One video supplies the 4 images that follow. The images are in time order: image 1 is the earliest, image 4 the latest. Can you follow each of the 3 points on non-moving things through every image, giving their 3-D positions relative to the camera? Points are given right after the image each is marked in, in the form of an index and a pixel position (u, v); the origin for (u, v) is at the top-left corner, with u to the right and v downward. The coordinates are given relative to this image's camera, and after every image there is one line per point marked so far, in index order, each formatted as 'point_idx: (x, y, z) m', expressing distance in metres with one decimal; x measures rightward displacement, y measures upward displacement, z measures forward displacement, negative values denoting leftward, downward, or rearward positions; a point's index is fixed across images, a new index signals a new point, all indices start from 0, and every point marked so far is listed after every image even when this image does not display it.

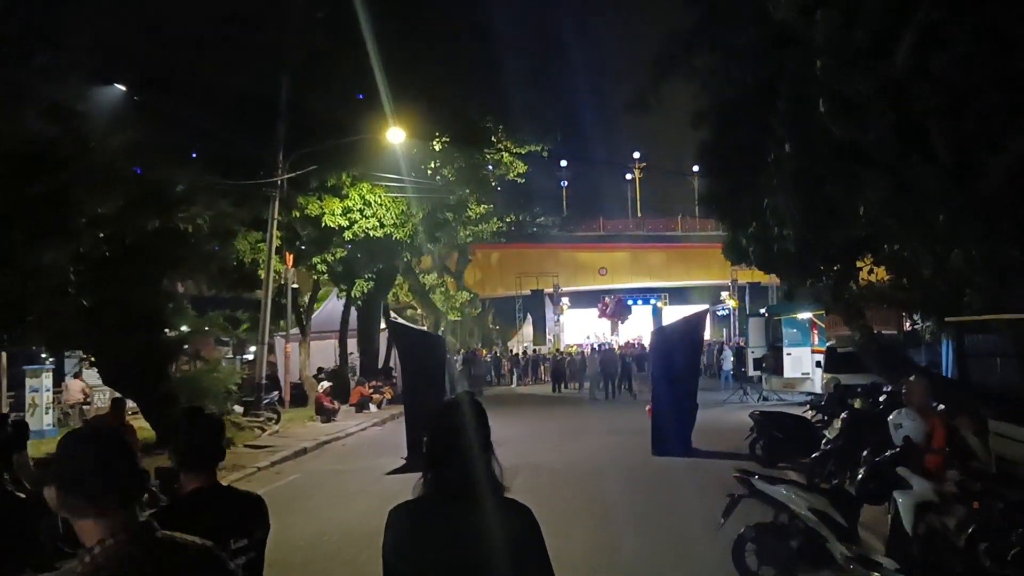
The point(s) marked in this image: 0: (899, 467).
0: (+3.0, -1.4, +7.6) m
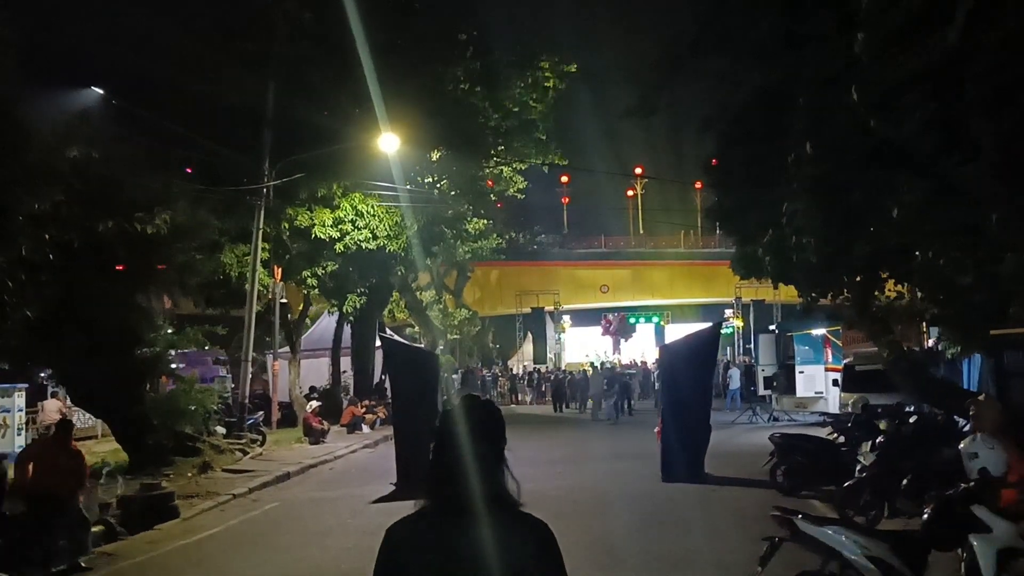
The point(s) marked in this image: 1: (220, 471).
0: (+3.0, -1.4, +6.3) m
1: (-5.2, -3.2, +17.2) m
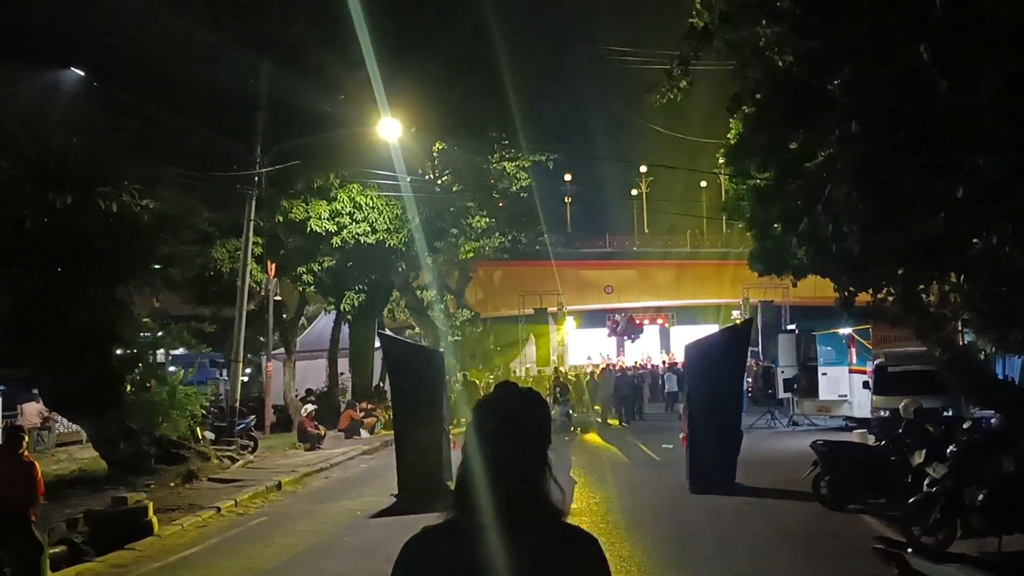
0: (+3.2, -1.3, +5.0) m
1: (-5.0, -3.1, +15.8) m
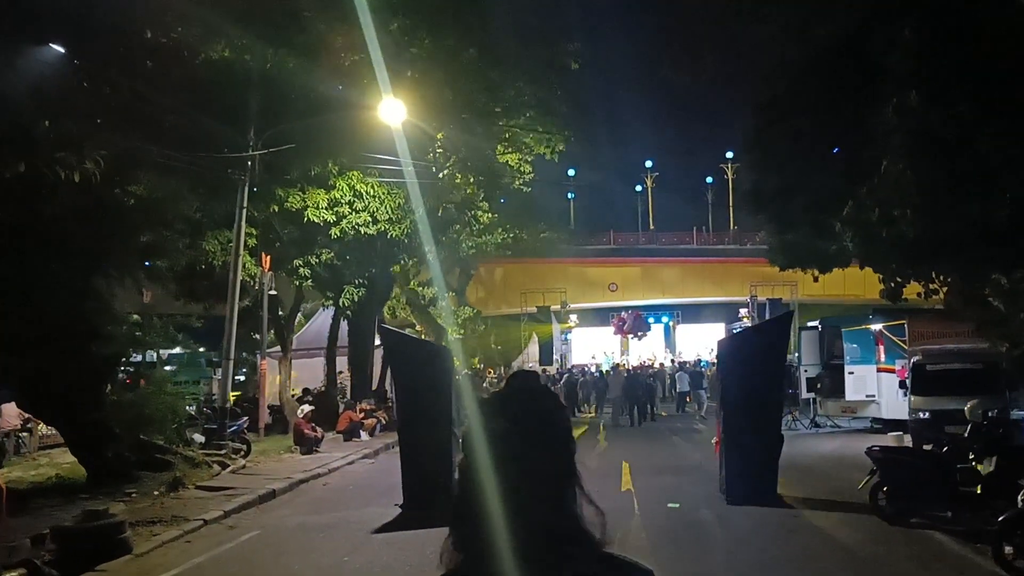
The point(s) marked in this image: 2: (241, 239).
0: (+3.4, -1.1, +3.7) m
1: (-4.8, -3.0, +14.5) m
2: (-5.5, +1.0, +19.4) m
